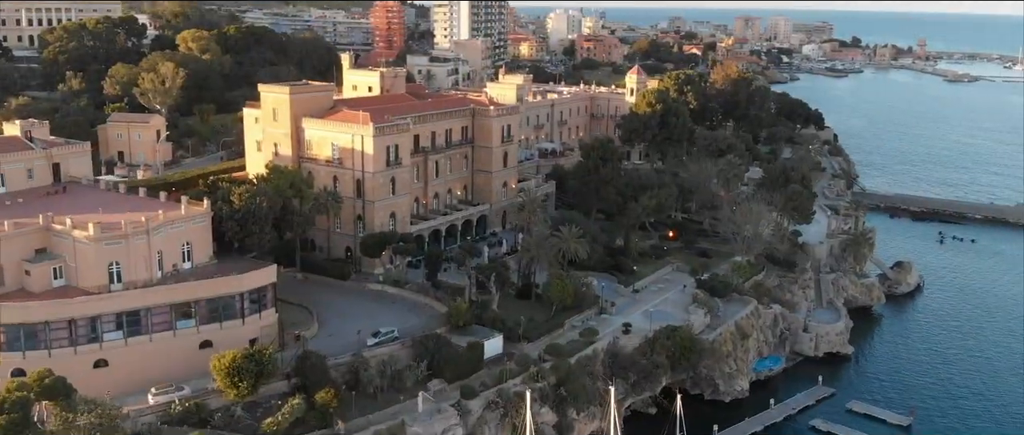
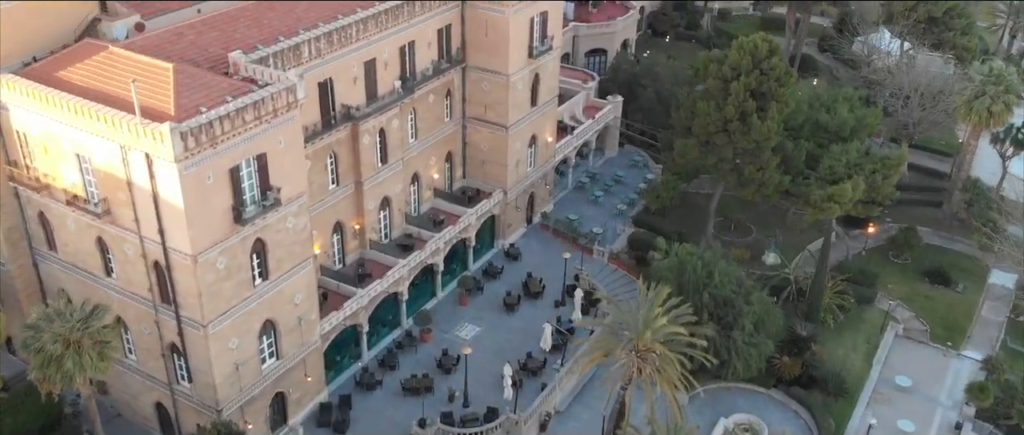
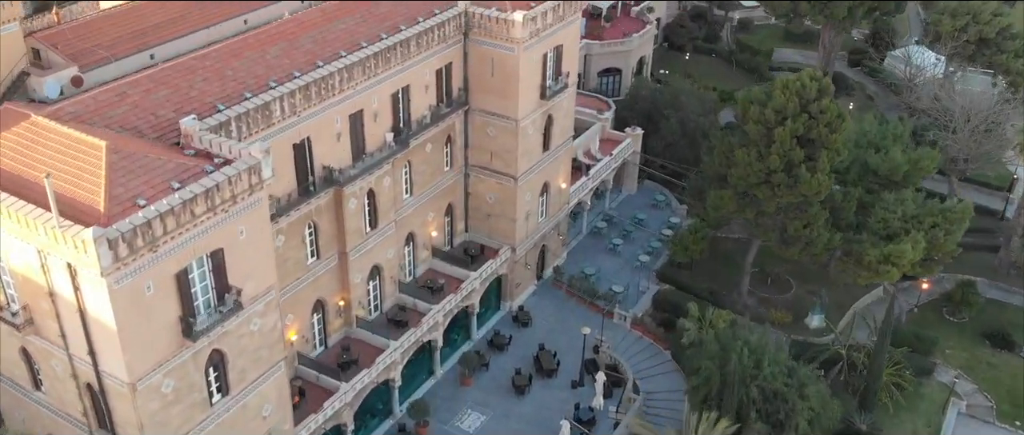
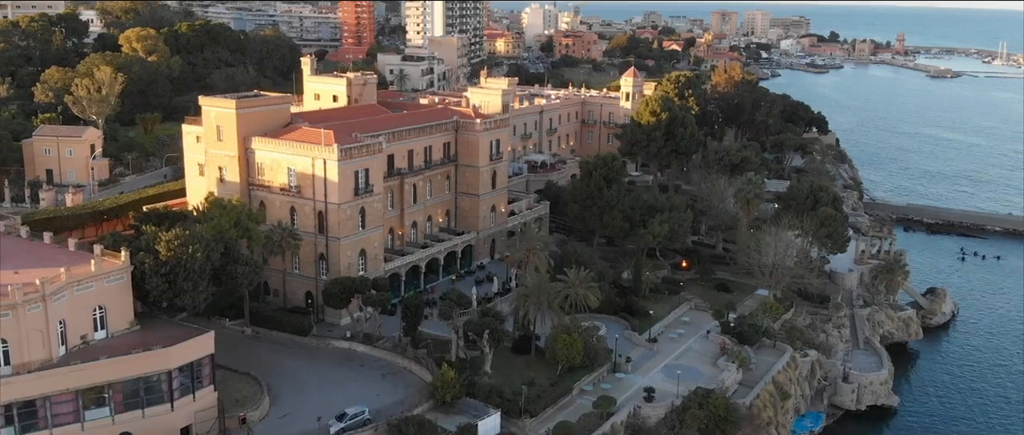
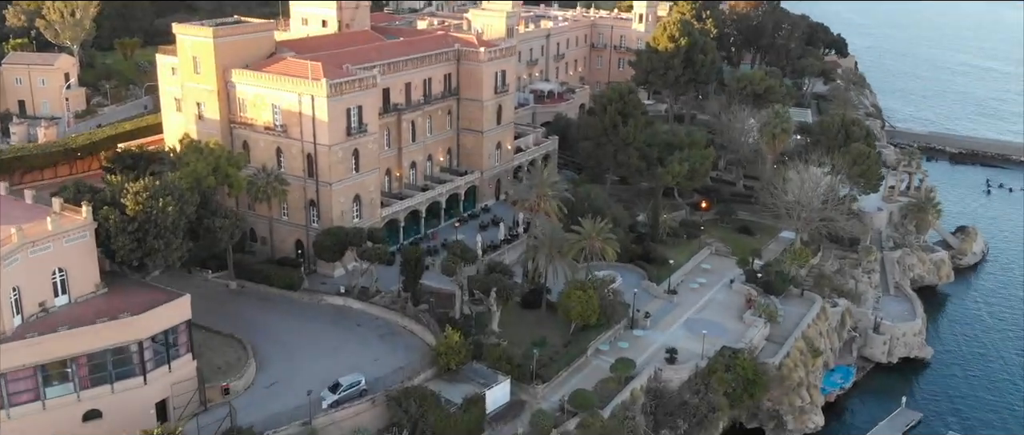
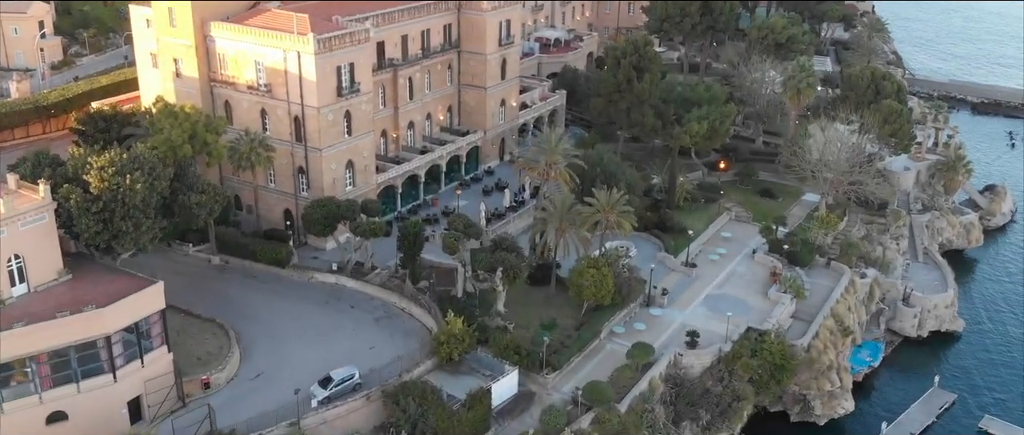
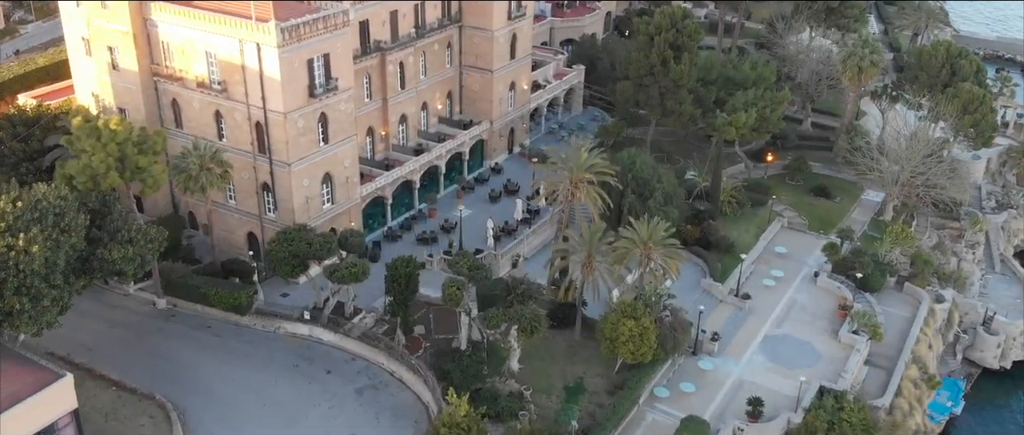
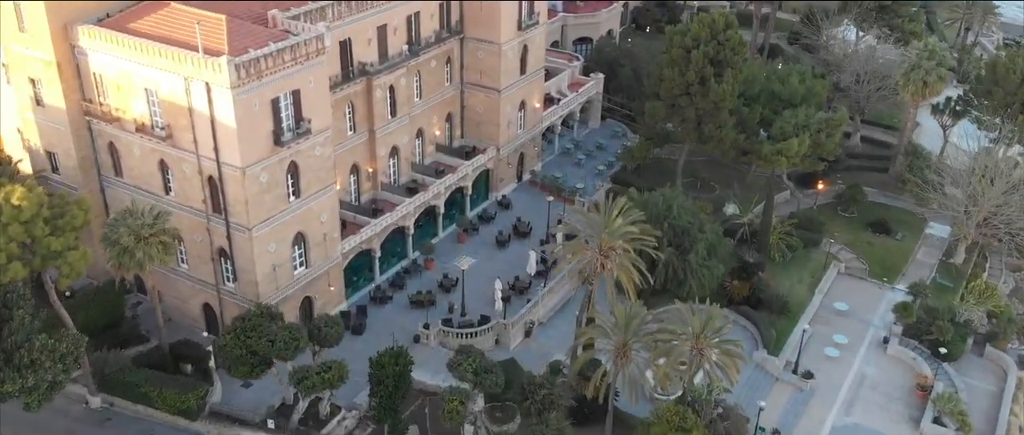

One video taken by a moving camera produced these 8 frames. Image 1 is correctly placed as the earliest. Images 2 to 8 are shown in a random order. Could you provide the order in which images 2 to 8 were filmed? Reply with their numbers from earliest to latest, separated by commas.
4, 5, 6, 7, 8, 2, 3
